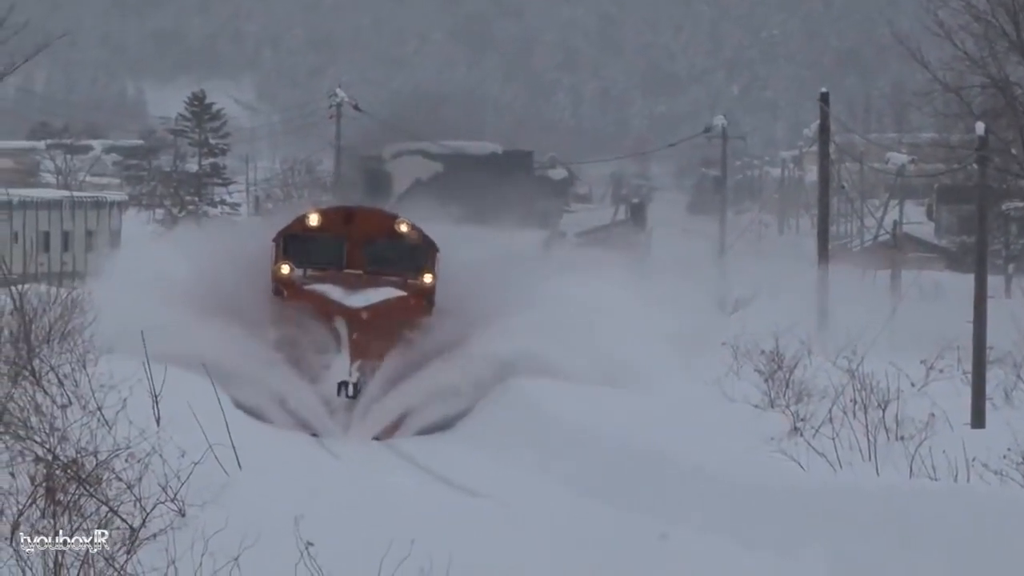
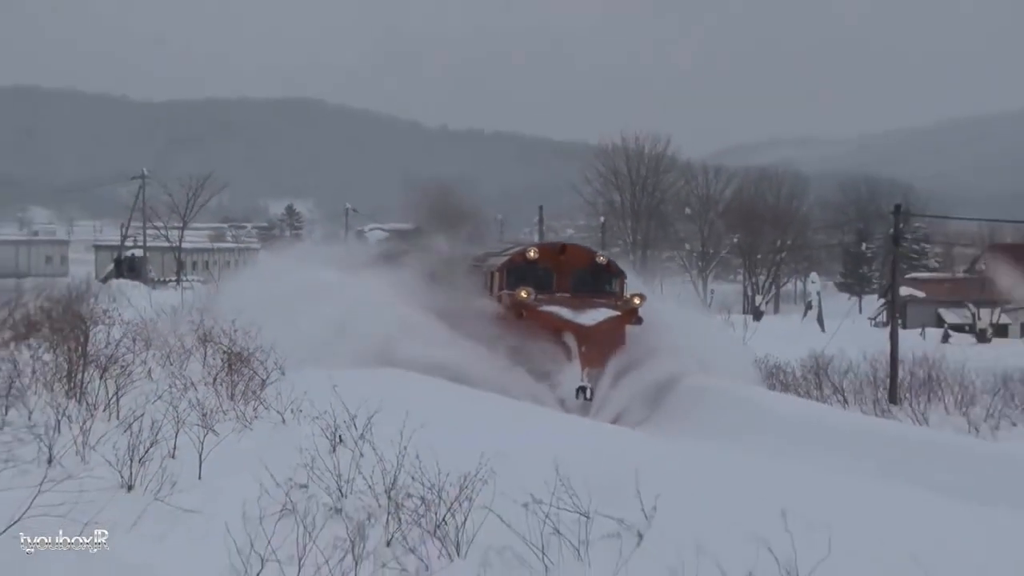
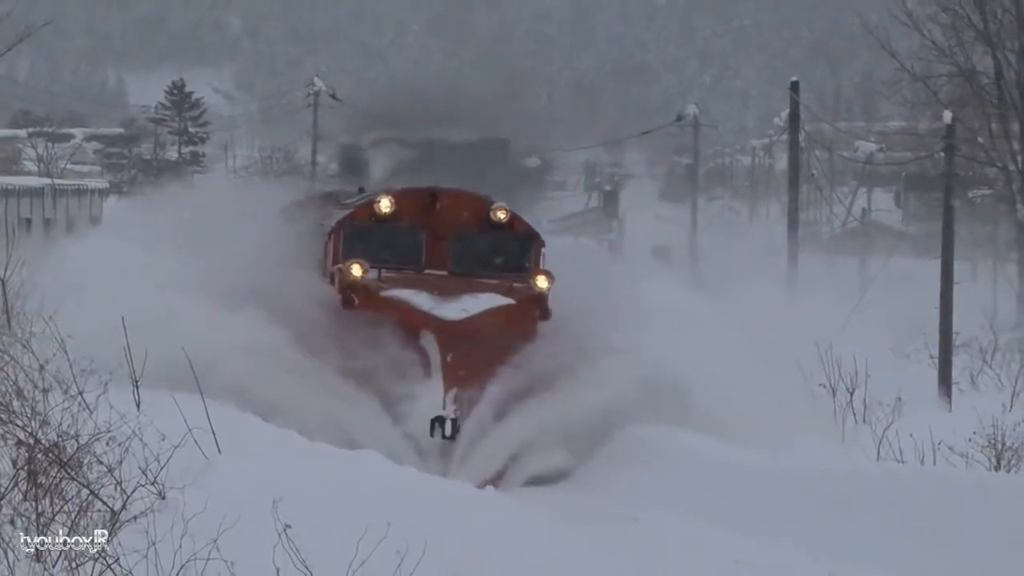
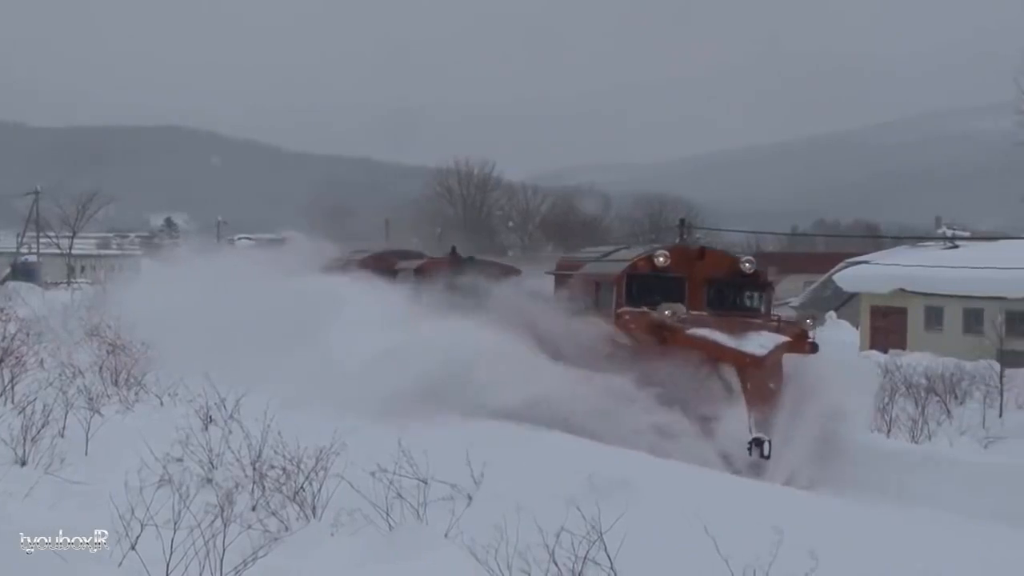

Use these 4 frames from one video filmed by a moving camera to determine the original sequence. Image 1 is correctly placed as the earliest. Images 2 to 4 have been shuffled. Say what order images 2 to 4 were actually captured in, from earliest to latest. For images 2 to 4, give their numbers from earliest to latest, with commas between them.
3, 2, 4
